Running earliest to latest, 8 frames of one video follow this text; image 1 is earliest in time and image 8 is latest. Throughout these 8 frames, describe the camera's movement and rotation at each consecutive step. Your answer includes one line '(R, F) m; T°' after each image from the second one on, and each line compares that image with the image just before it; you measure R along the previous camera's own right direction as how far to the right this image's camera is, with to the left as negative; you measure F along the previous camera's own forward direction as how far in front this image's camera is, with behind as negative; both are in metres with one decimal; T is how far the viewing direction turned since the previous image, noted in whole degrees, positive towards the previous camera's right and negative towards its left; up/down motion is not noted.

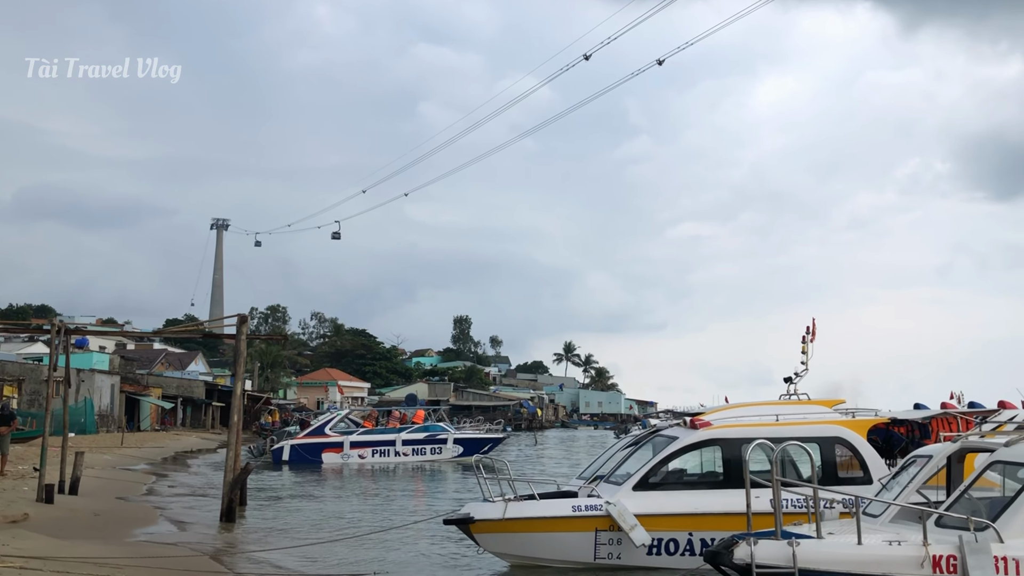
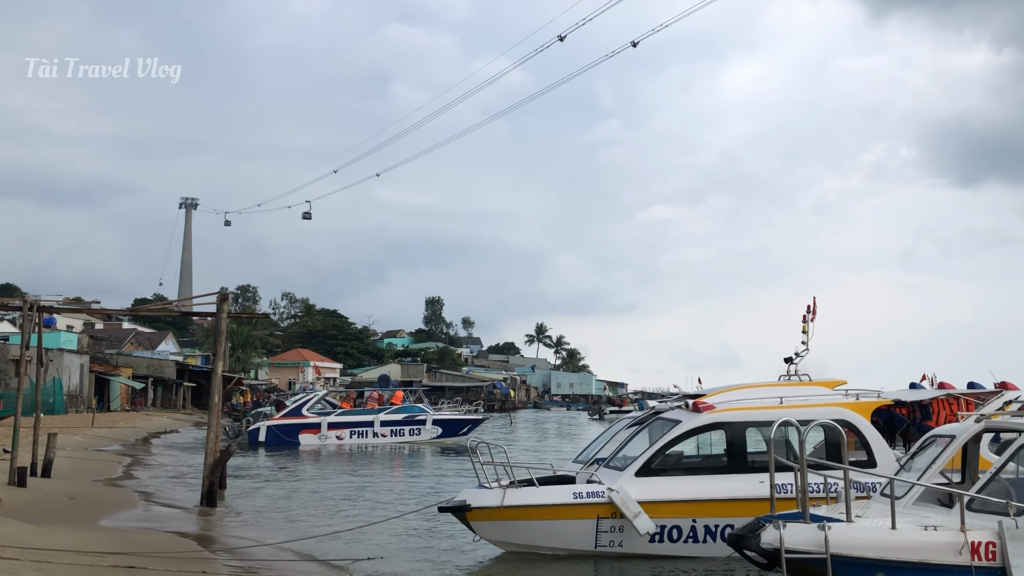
(-0.3, +0.3) m; +2°
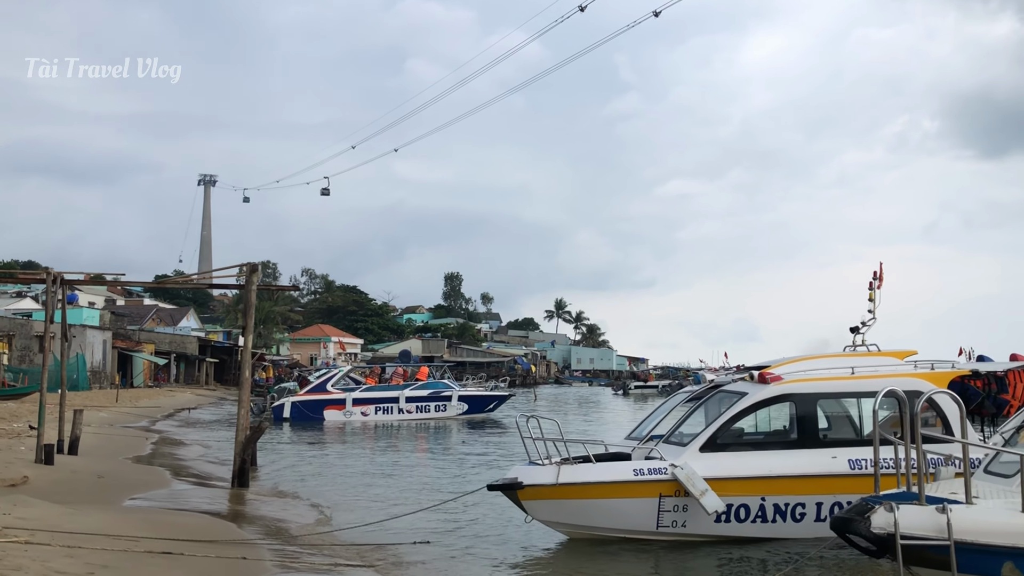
(-0.3, +0.5) m; -1°
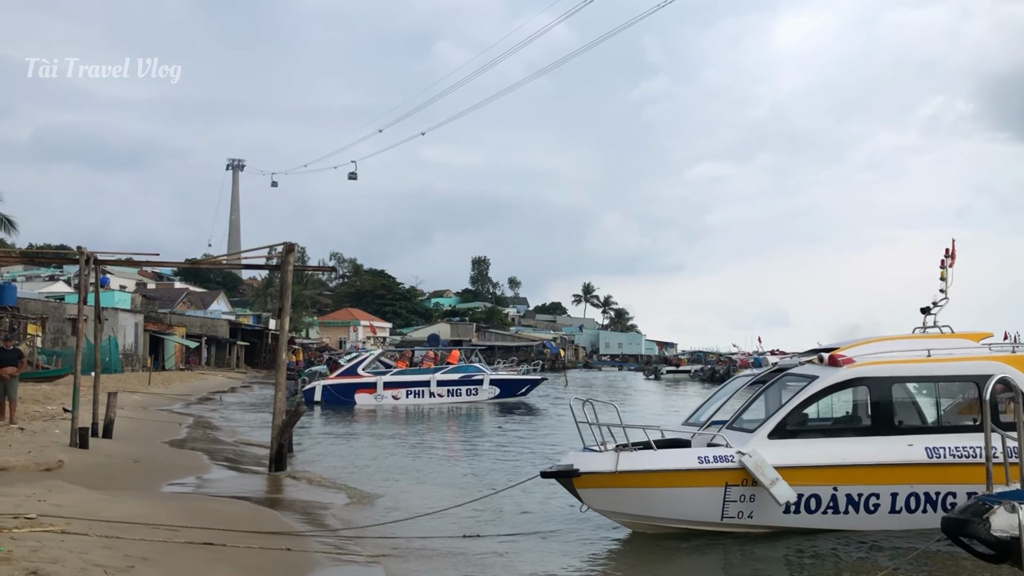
(-0.2, +0.4) m; -2°
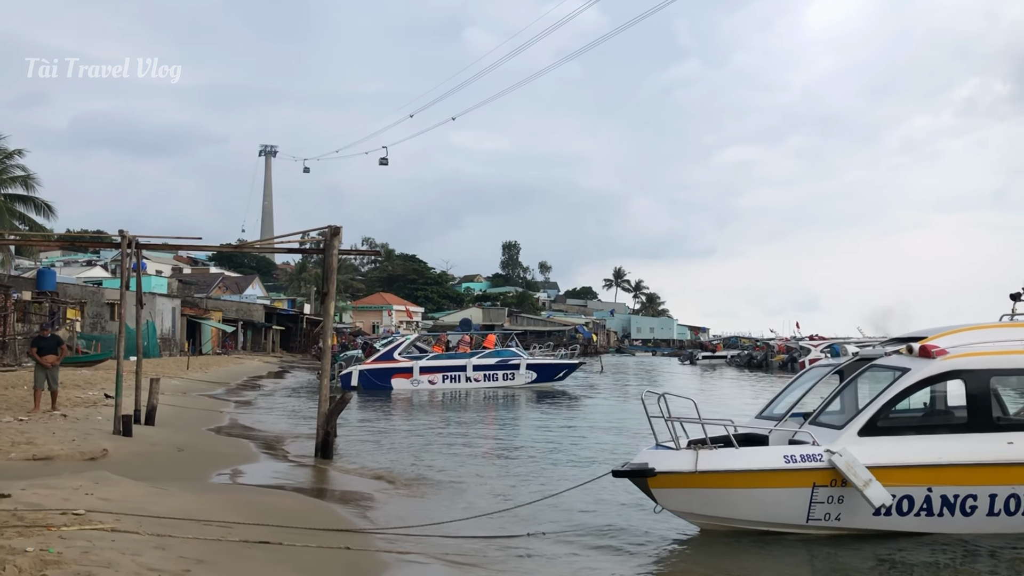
(-0.3, +0.4) m; -2°
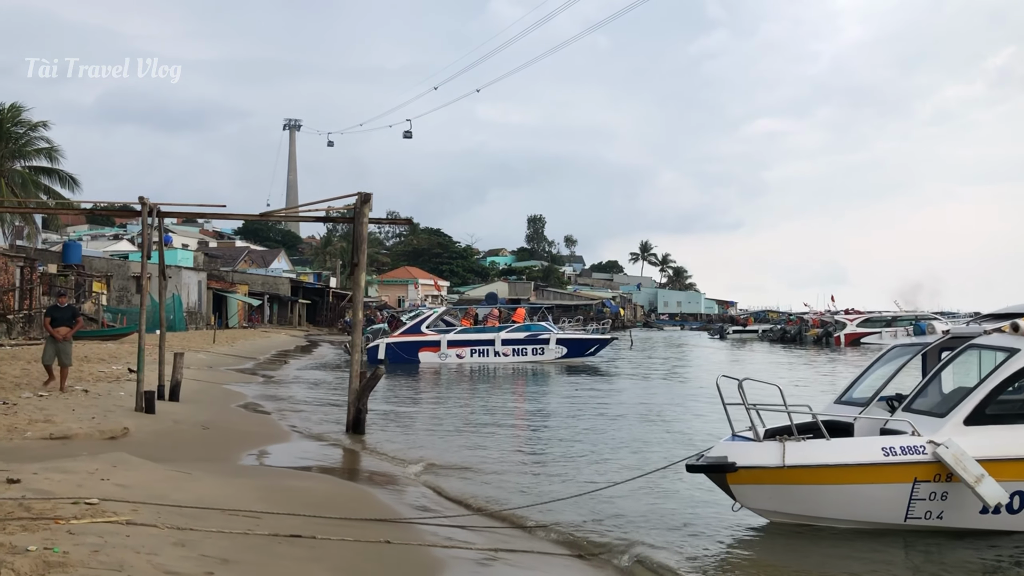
(-0.2, +0.7) m; -1°
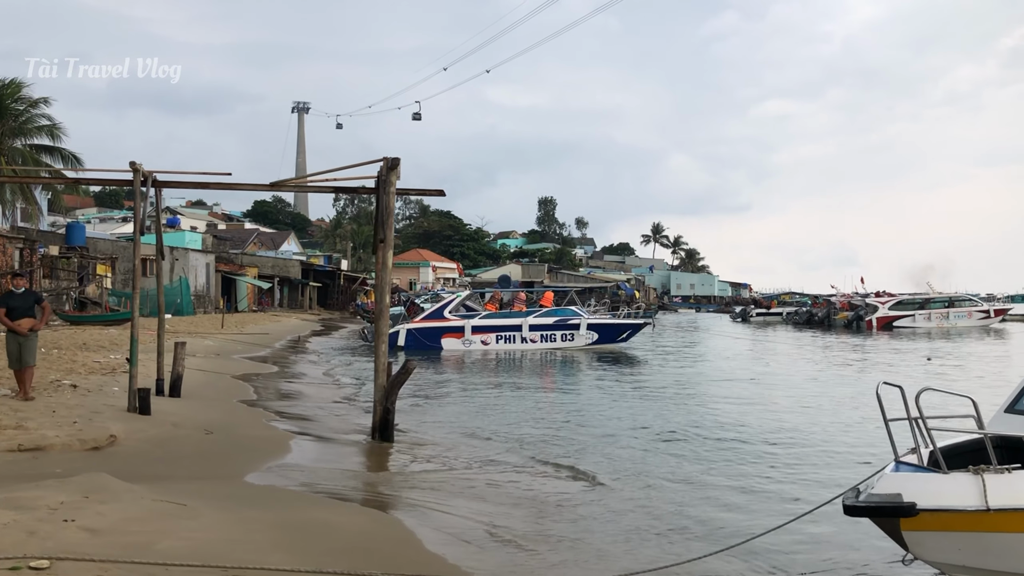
(-0.5, +1.7) m; -1°
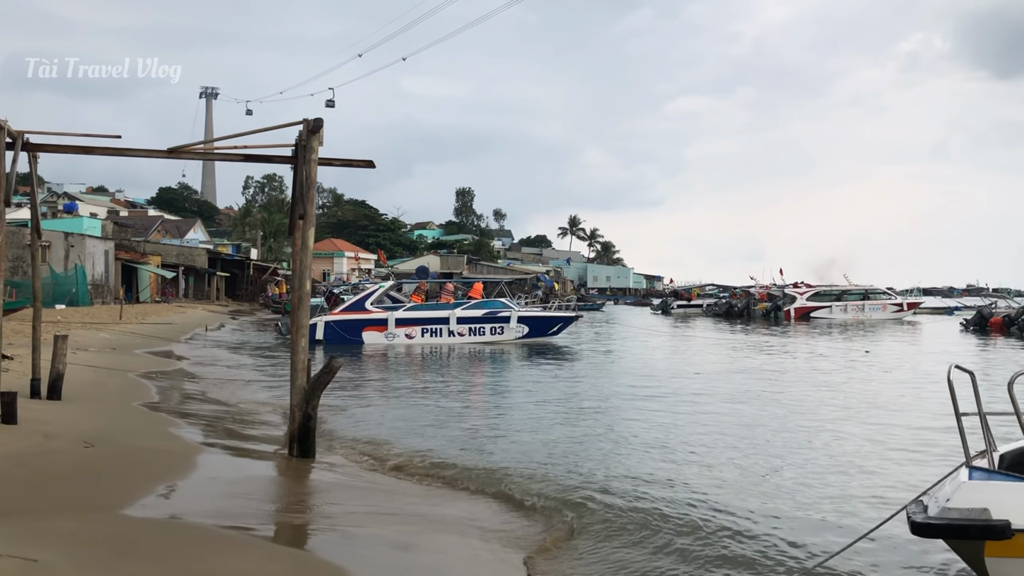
(-0.3, +1.3) m; +5°
